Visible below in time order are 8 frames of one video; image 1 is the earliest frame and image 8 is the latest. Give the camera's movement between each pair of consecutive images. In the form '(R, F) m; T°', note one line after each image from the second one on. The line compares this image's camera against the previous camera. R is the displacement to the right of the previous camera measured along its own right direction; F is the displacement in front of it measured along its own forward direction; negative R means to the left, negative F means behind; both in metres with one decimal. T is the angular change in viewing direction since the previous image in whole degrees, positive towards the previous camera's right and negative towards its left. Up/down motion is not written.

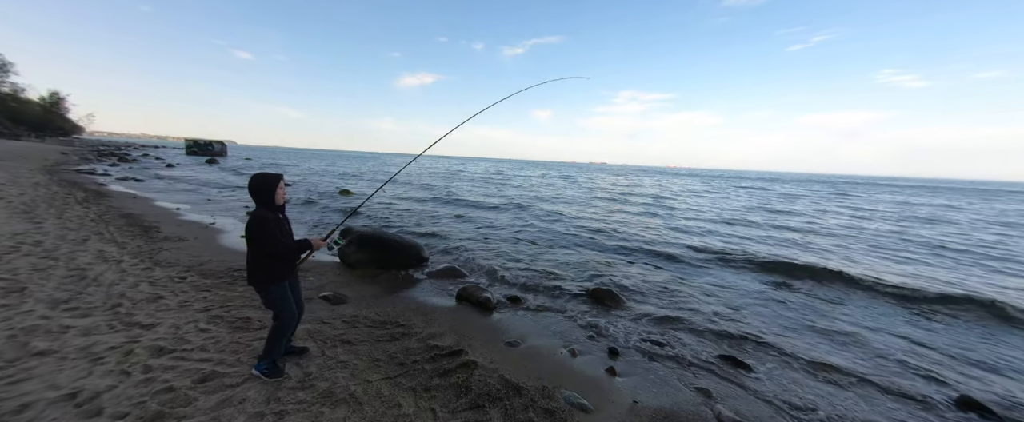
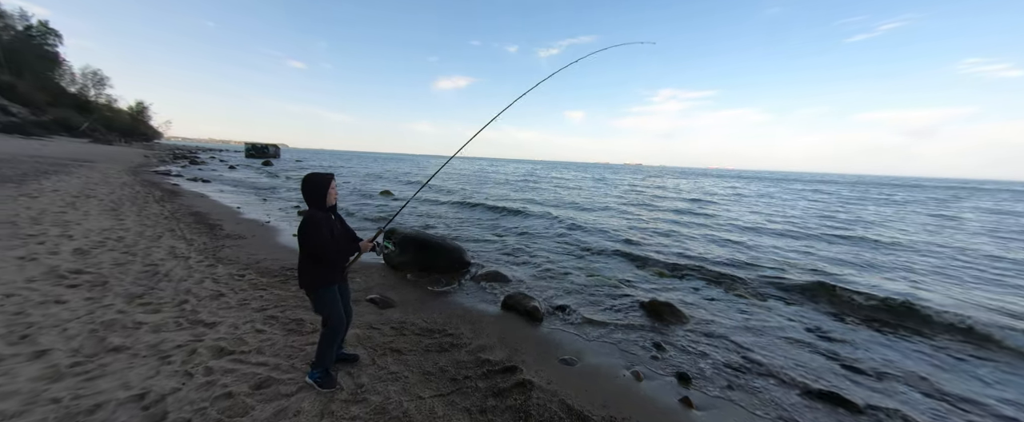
(-0.3, +0.2) m; -6°
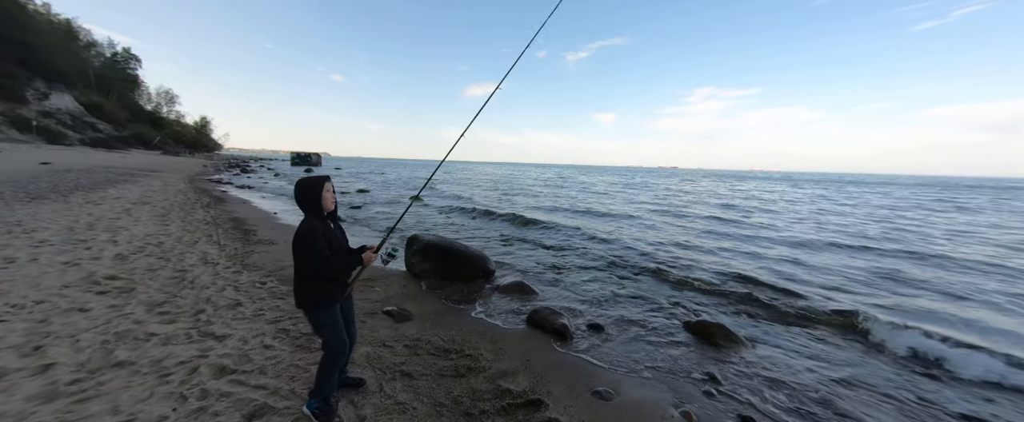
(0.0, +0.4) m; -5°
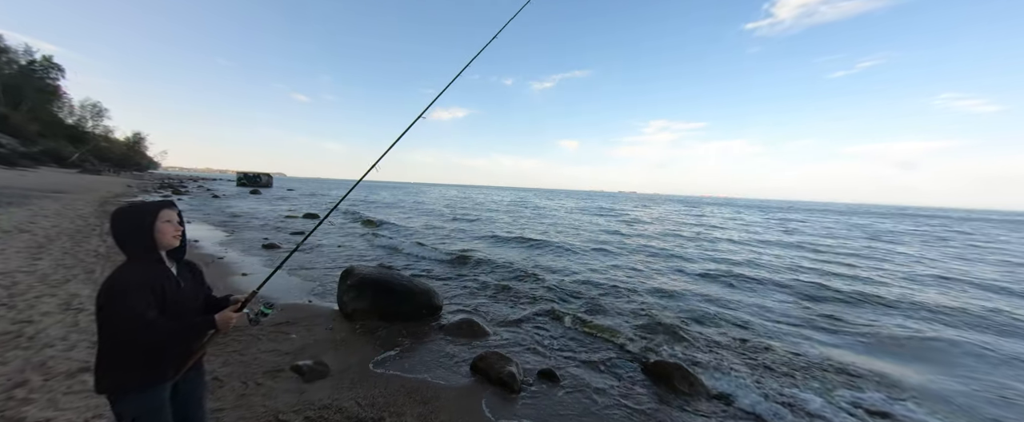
(+0.3, +0.4) m; +6°
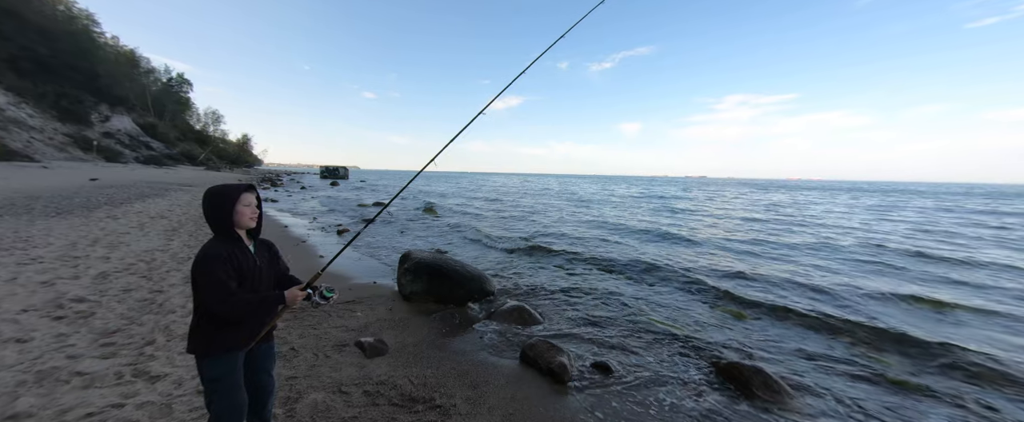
(+0.1, +0.2) m; -10°
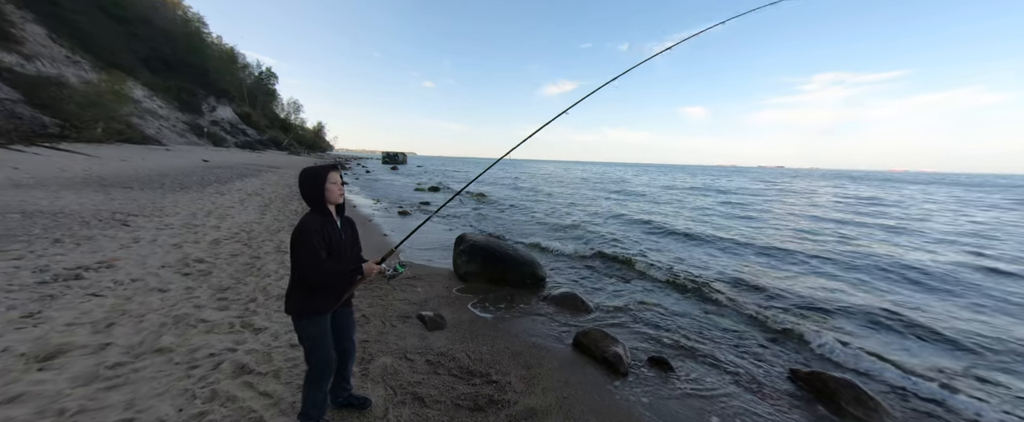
(-0.1, 0.0) m; -9°
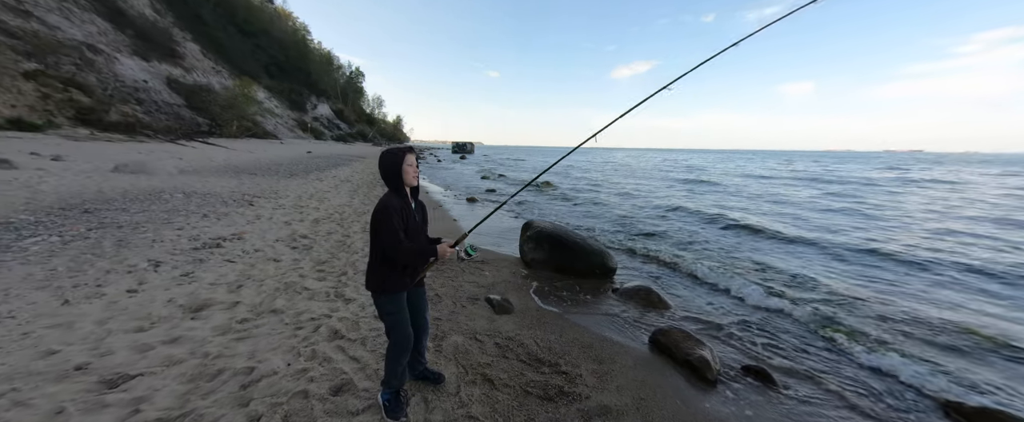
(-0.1, +0.1) m; -11°
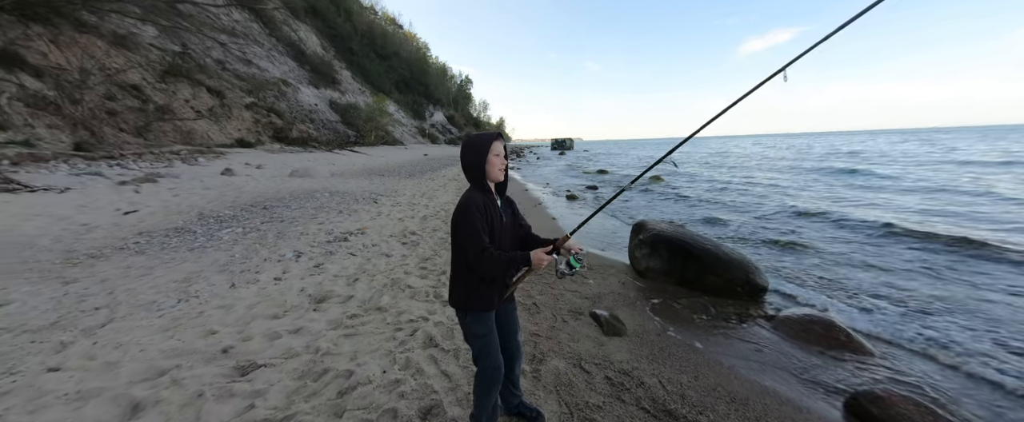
(-0.1, +0.5) m; -17°
